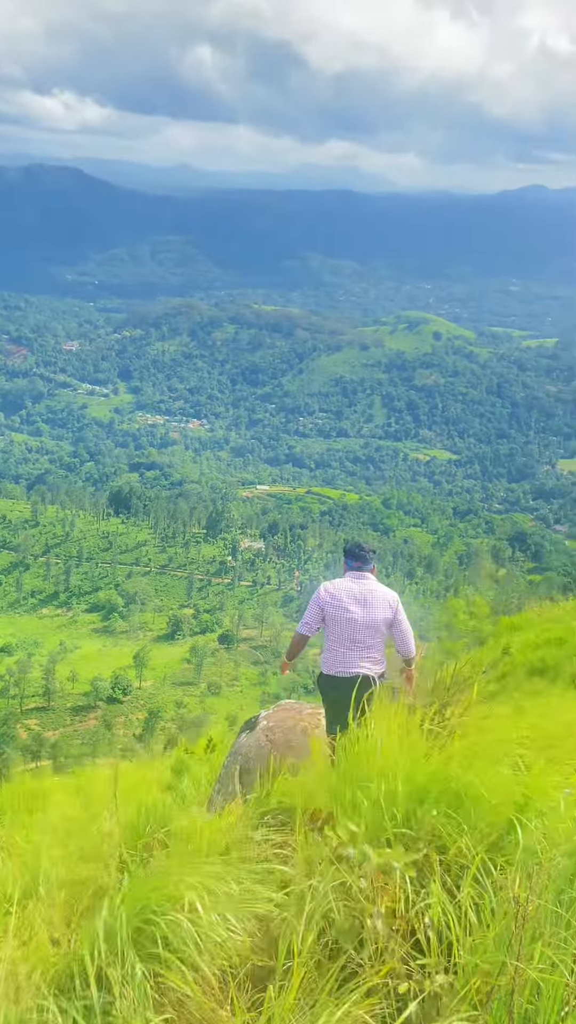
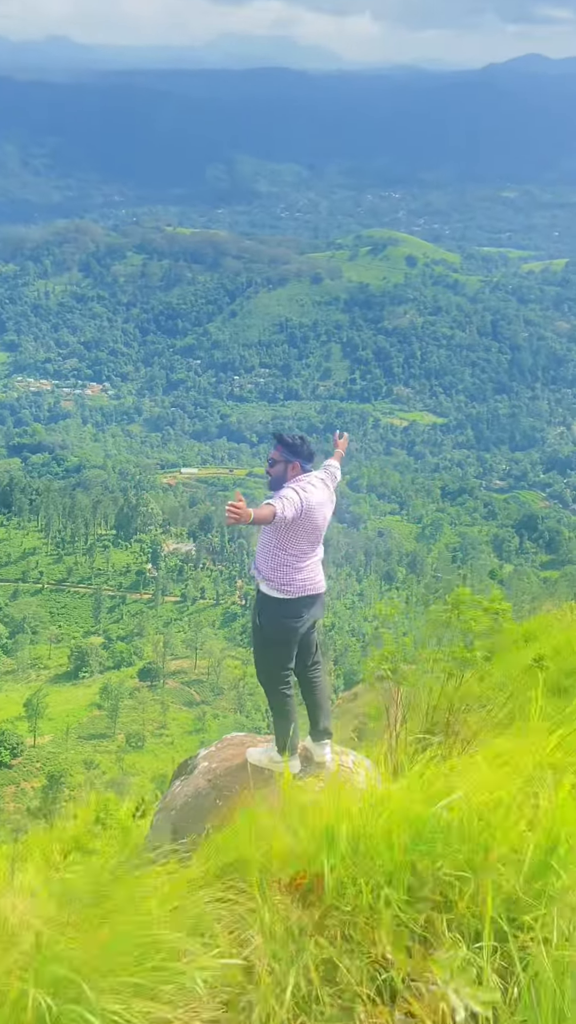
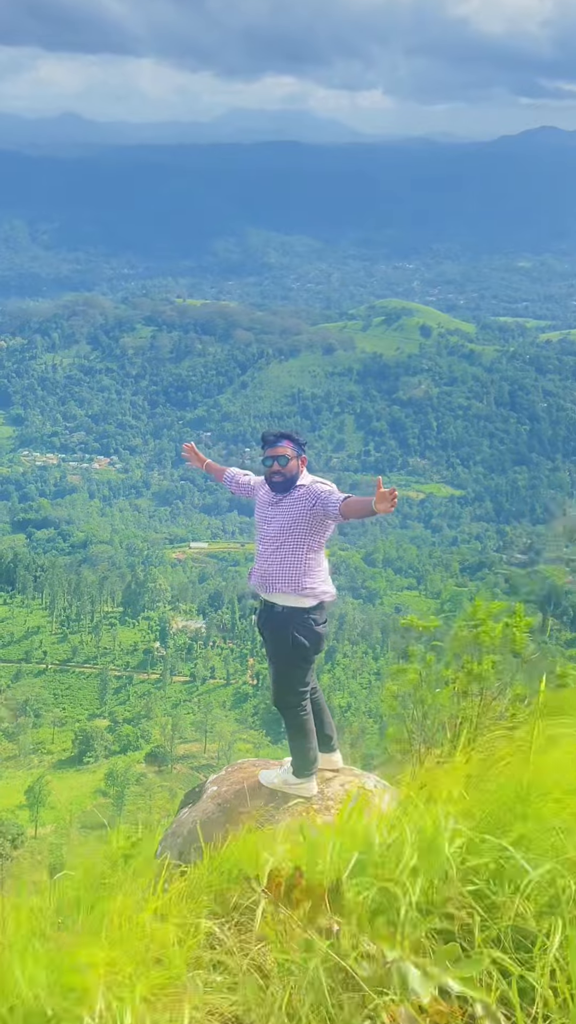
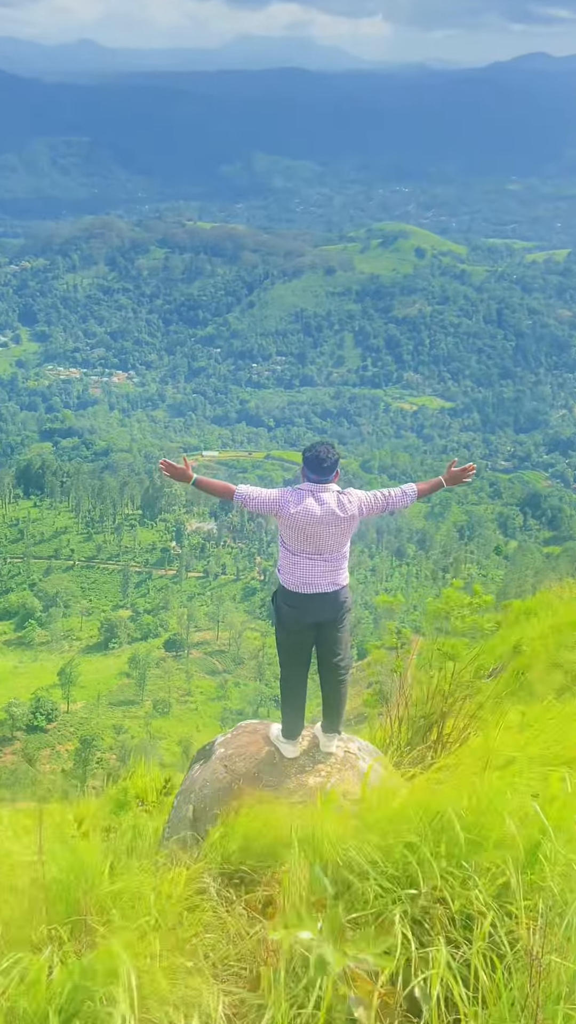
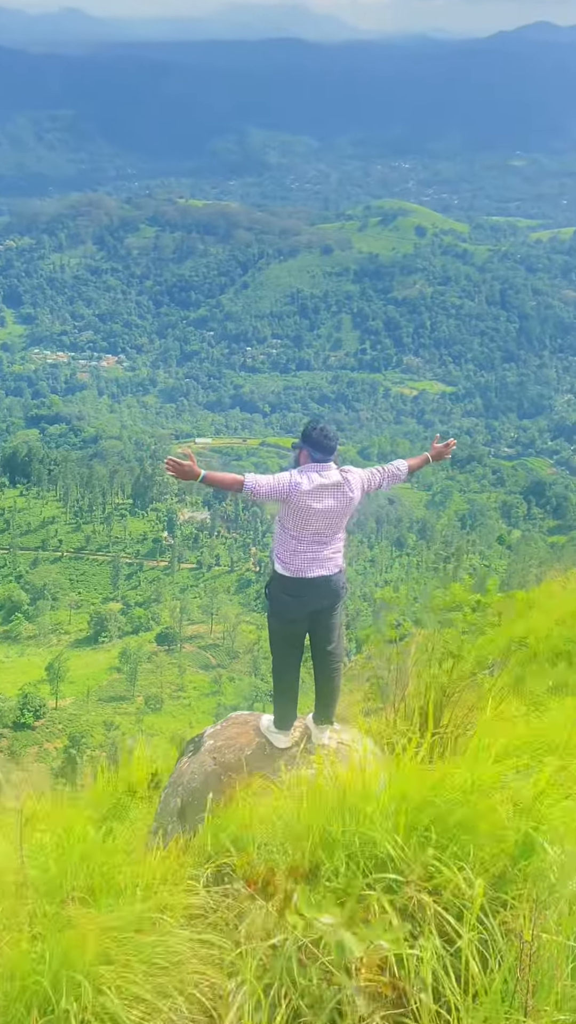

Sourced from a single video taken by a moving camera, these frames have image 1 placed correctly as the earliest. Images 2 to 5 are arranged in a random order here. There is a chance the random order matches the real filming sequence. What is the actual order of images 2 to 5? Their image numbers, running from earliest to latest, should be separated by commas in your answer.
4, 5, 2, 3
